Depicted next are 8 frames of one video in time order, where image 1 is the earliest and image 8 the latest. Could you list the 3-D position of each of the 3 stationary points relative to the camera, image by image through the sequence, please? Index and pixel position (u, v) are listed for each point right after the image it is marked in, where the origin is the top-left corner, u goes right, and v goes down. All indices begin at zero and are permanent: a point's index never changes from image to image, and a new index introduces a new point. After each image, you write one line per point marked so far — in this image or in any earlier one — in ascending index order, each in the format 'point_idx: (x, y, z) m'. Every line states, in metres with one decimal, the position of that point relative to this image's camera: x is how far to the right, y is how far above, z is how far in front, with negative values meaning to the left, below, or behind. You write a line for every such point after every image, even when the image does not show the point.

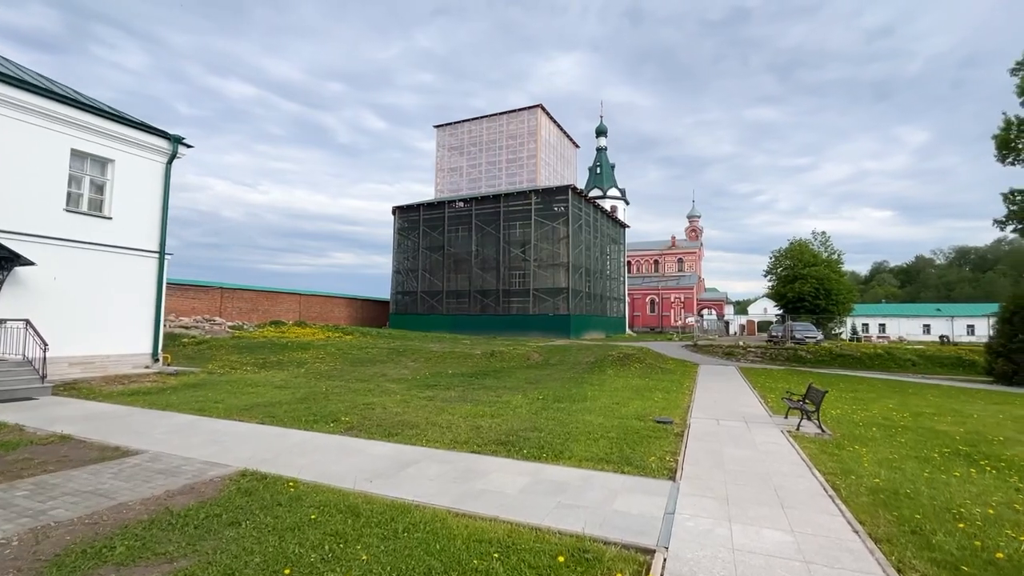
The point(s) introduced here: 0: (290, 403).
0: (-5.4, -2.8, +11.6) m
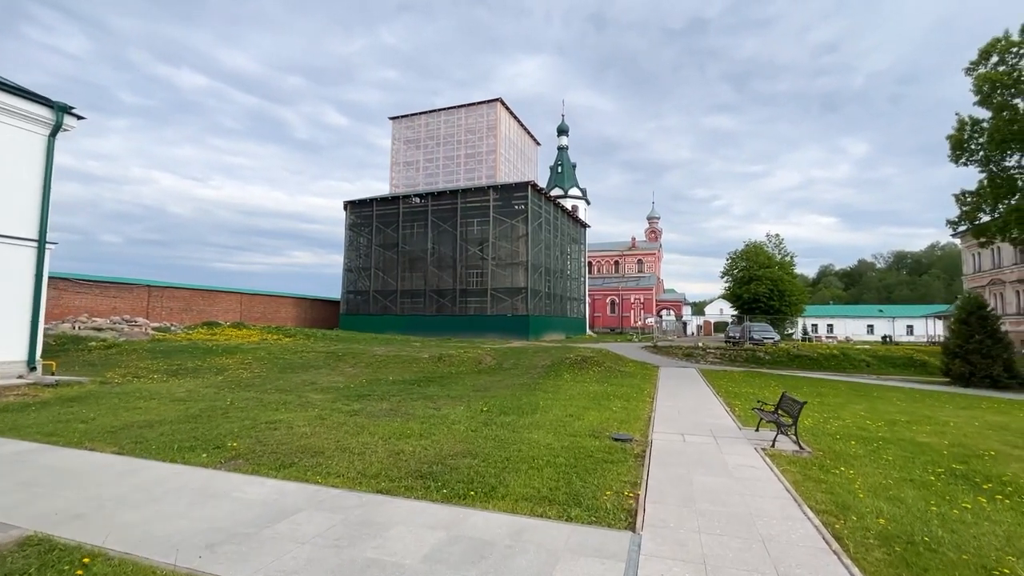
0: (-6.7, -2.7, +9.5) m
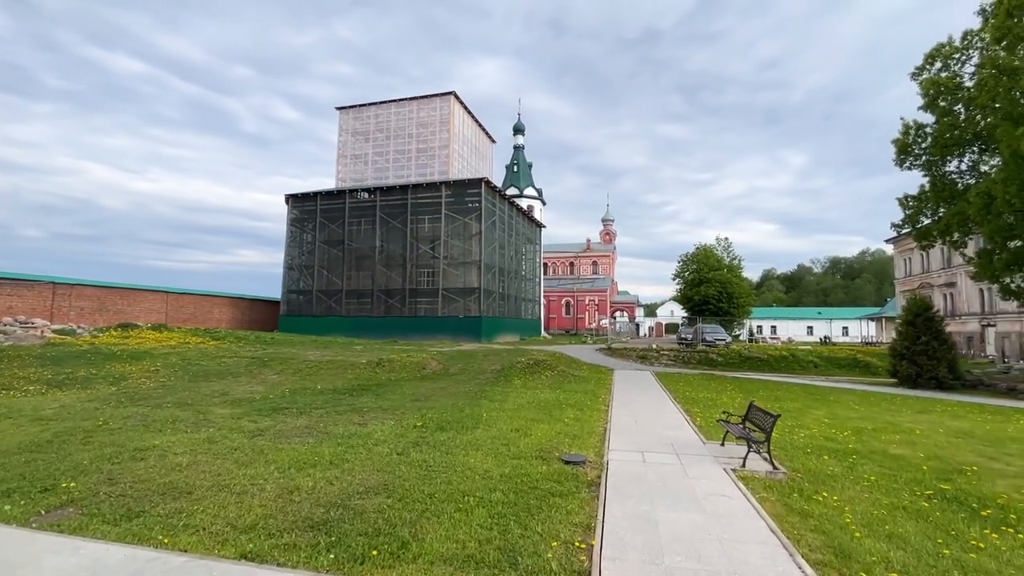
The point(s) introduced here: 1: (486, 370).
0: (-7.8, -2.6, +7.4) m
1: (-1.0, -3.3, +19.1) m
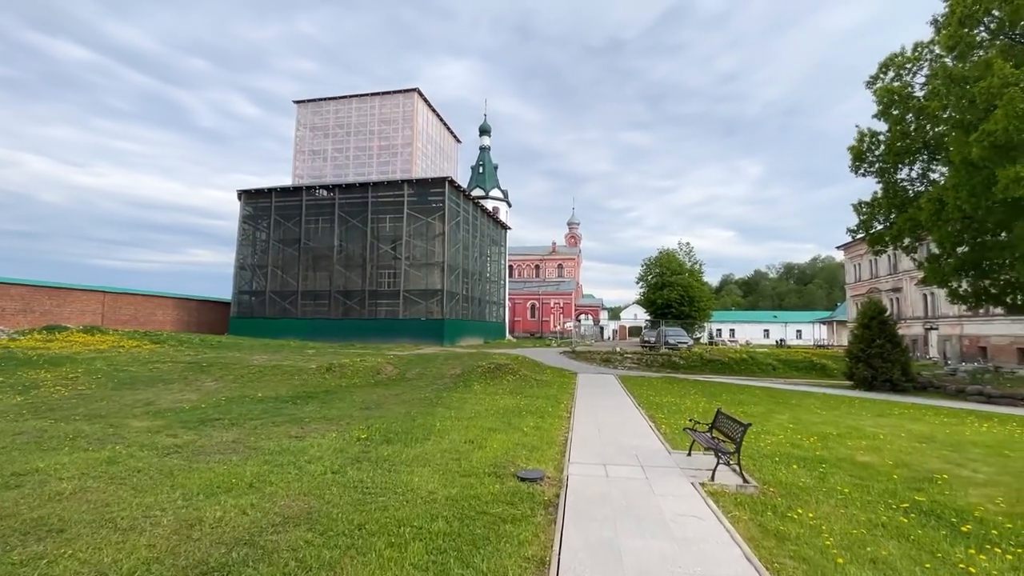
0: (-8.4, -2.5, +6.1) m
1: (-2.5, -3.3, +18.2) m
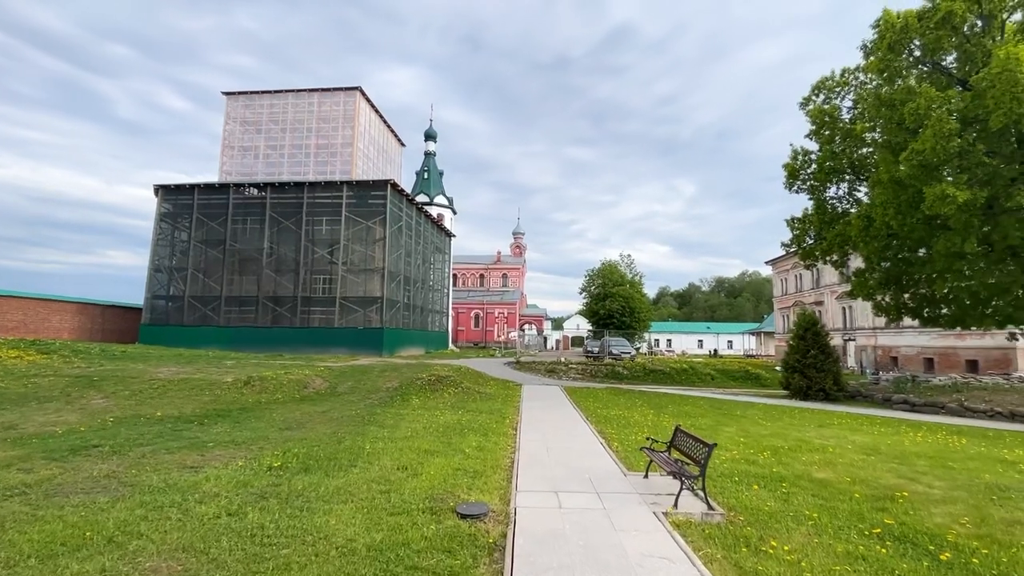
0: (-9.0, -2.3, +4.1) m
1: (-4.6, -3.5, +16.8) m
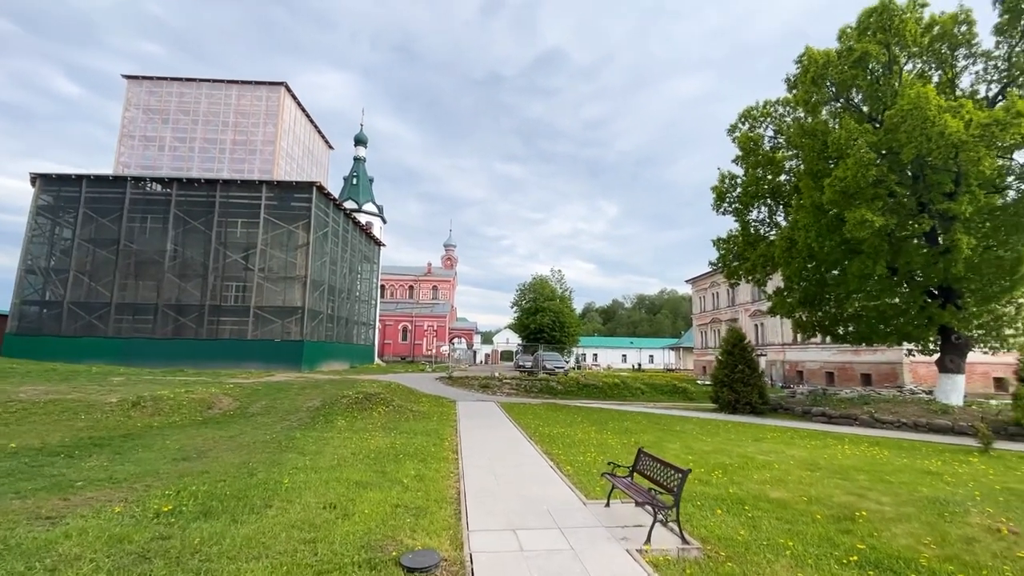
0: (-9.1, -2.2, +1.9) m
1: (-6.6, -3.8, +15.1) m
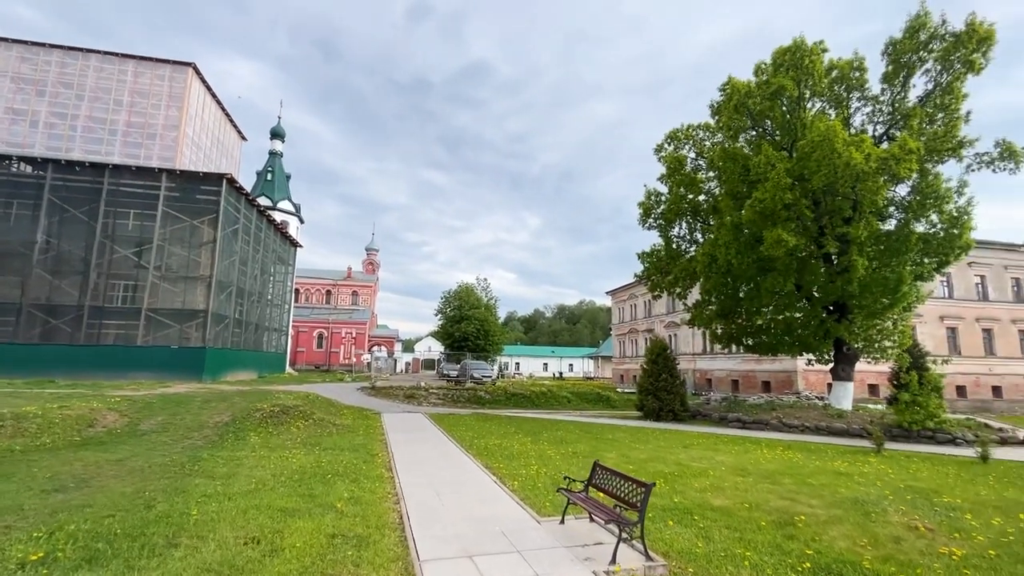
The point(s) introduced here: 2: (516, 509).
0: (-8.8, -1.9, 0.0) m
1: (-8.5, -3.8, +13.4) m
2: (0.0, -3.3, +7.3) m
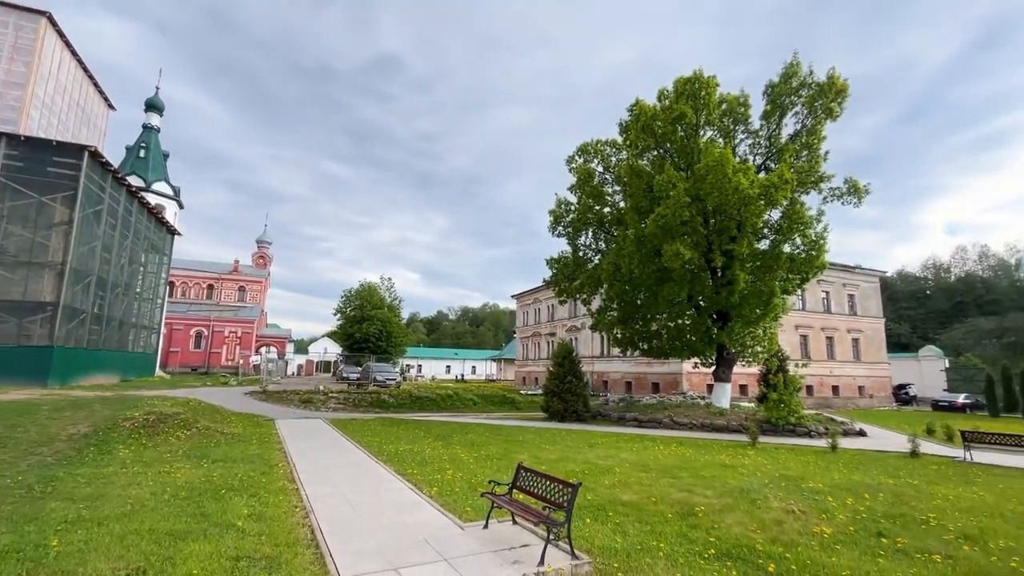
0: (-8.3, -1.6, -1.8) m
1: (-10.7, -3.5, +11.4) m
2: (-1.1, -3.4, +7.1) m
